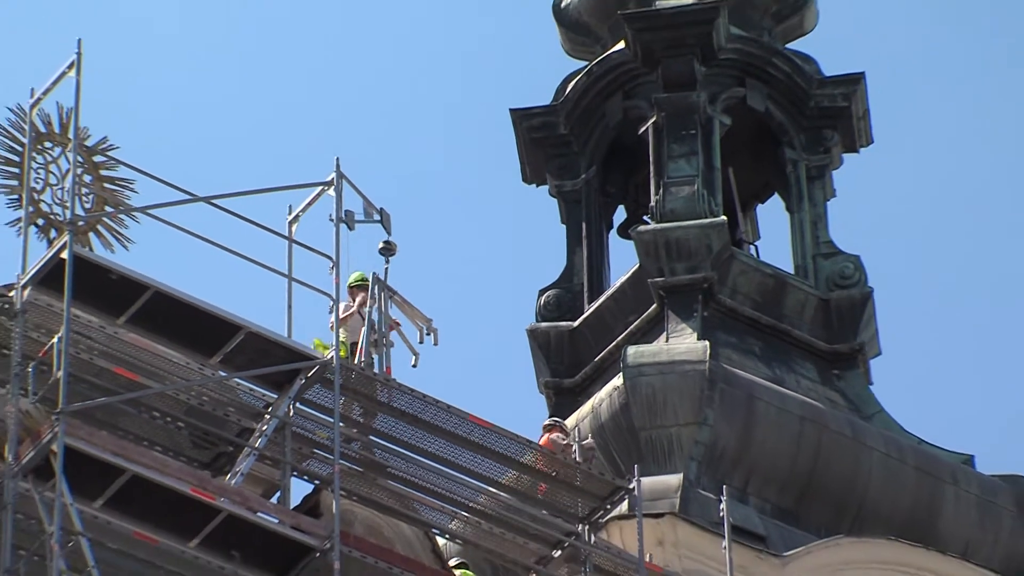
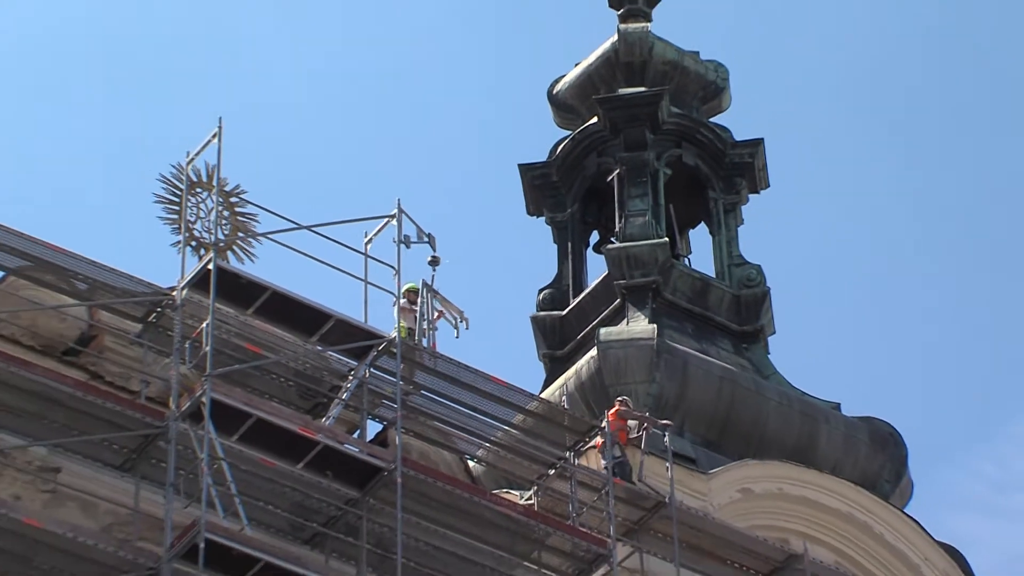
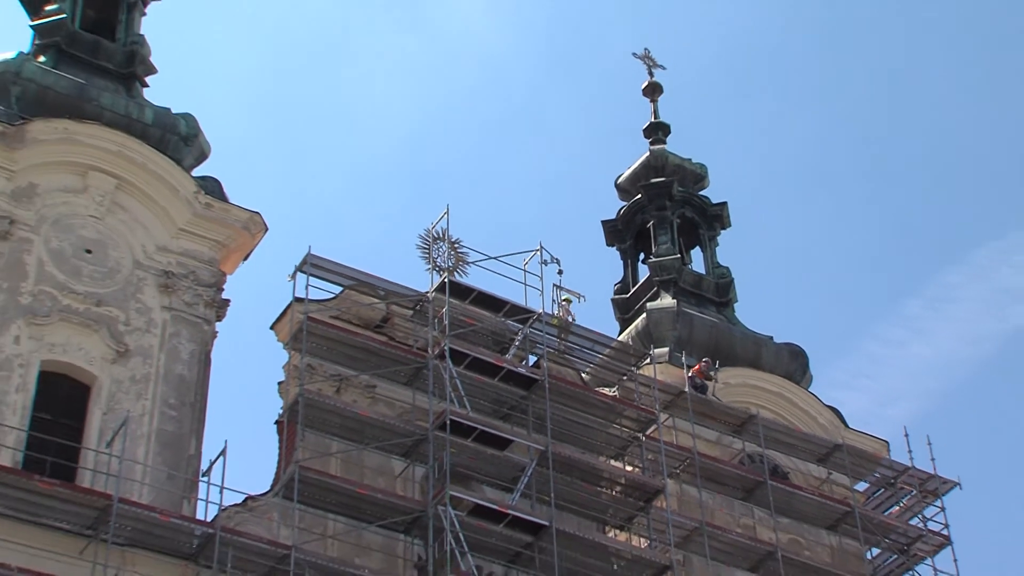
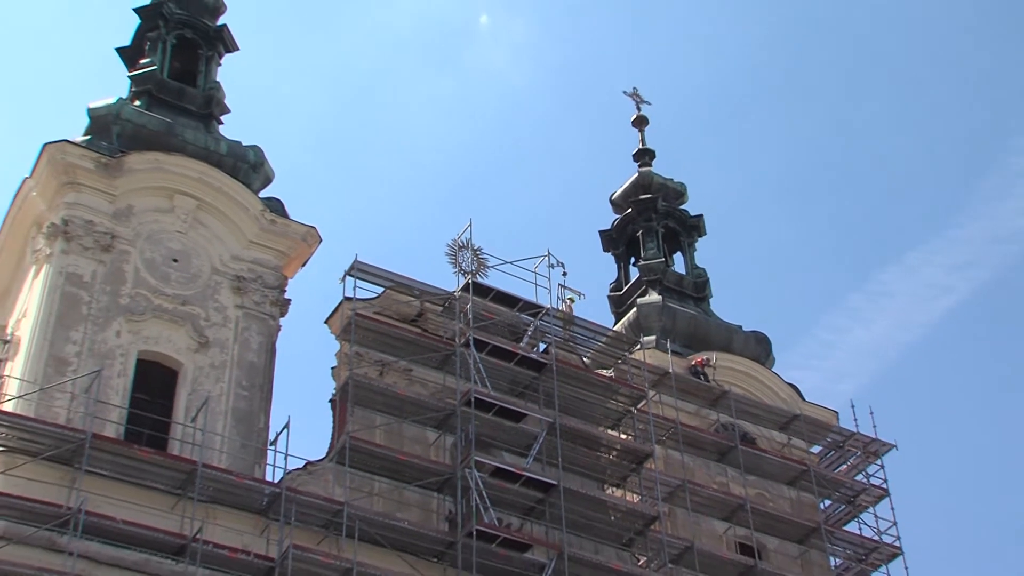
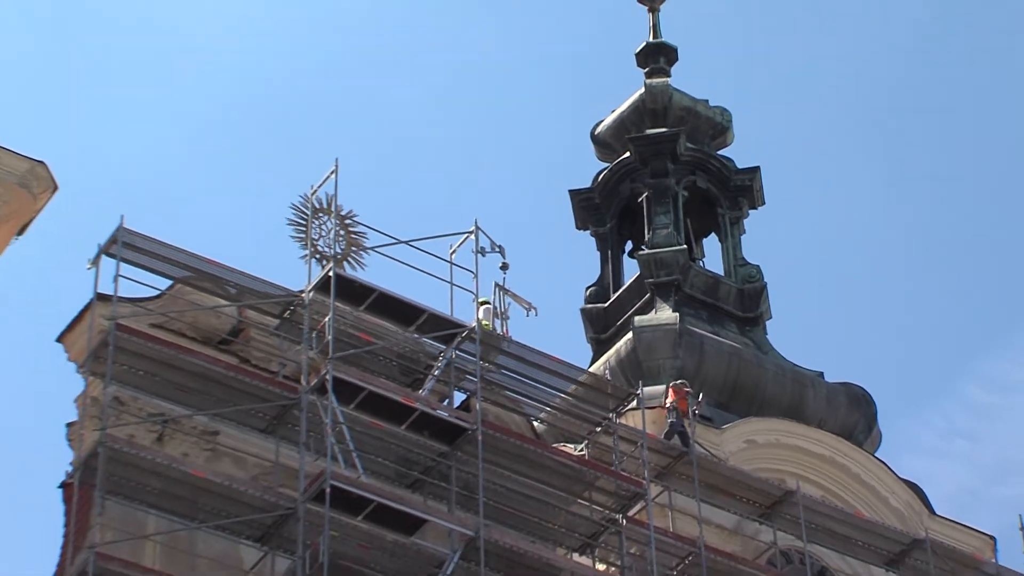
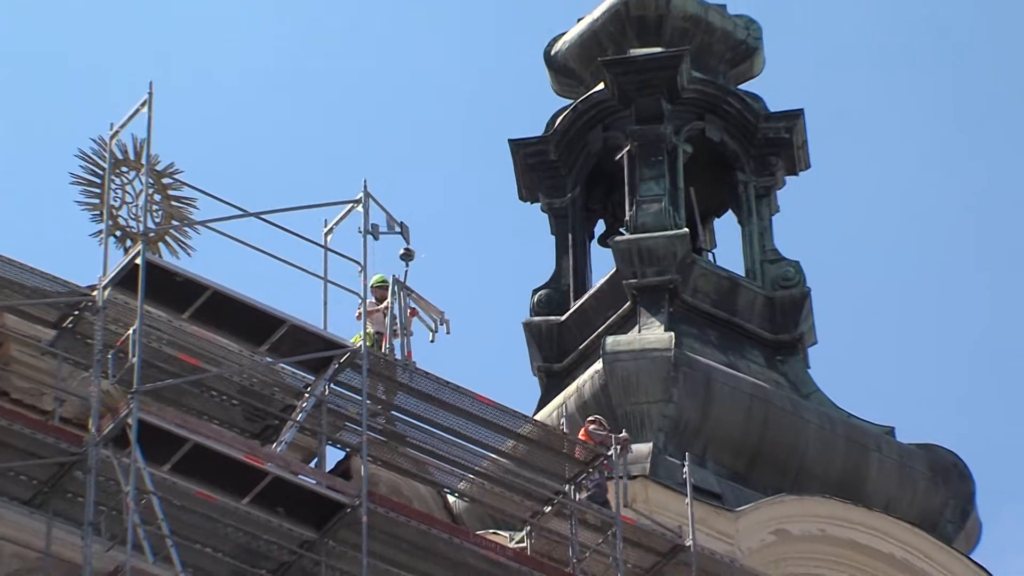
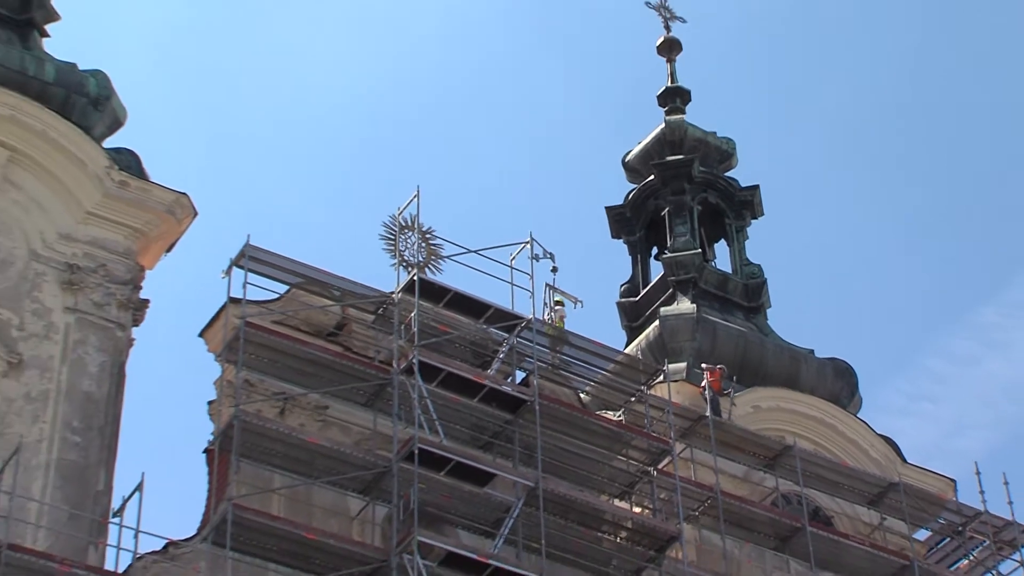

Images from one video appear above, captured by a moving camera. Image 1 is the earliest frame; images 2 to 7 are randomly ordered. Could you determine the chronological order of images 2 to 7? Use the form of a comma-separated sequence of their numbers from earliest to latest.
6, 2, 5, 7, 3, 4
